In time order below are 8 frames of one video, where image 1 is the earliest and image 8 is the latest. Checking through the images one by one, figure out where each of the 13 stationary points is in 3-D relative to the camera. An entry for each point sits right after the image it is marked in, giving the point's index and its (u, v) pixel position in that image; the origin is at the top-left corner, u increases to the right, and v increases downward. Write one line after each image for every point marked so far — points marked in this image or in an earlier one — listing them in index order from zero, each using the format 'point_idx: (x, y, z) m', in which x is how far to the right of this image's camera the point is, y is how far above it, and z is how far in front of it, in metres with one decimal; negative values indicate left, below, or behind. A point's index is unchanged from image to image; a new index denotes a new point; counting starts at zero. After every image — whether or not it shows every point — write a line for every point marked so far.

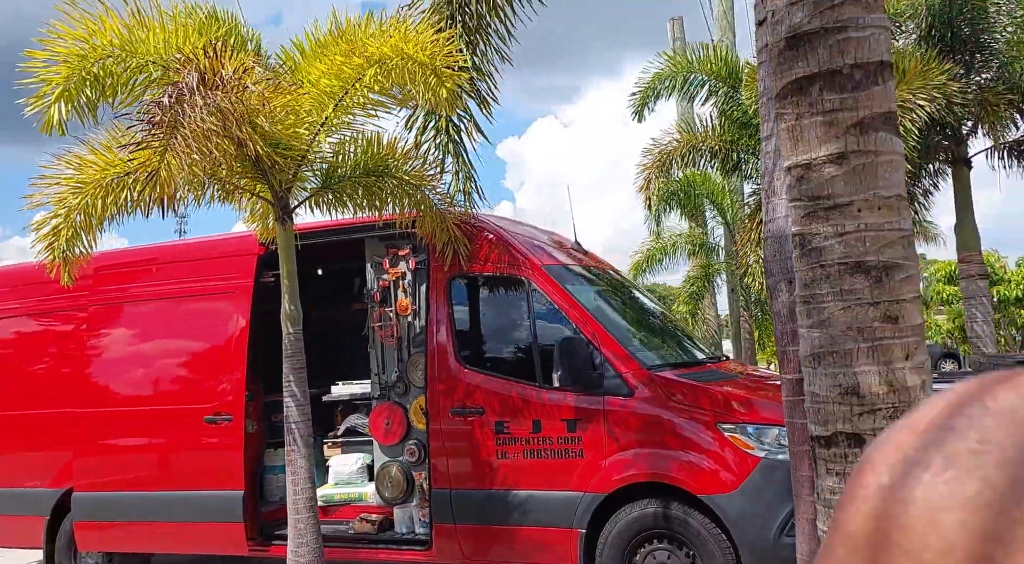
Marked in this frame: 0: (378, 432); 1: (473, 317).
0: (-0.8, -1.1, +6.3) m
1: (-0.2, -0.2, +6.1) m
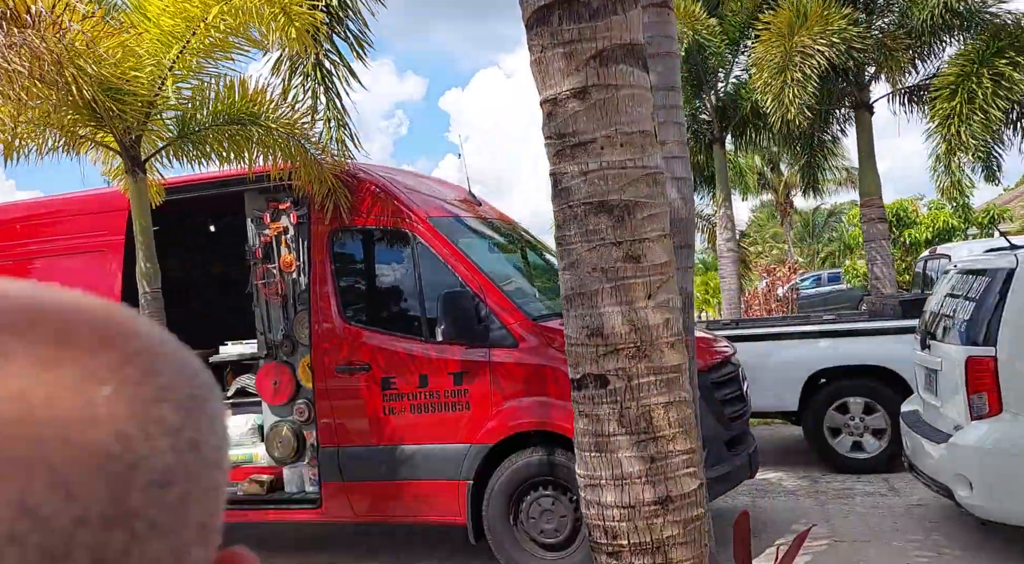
0: (-1.6, -0.8, +6.2) m
1: (-1.0, +0.1, +6.0) m
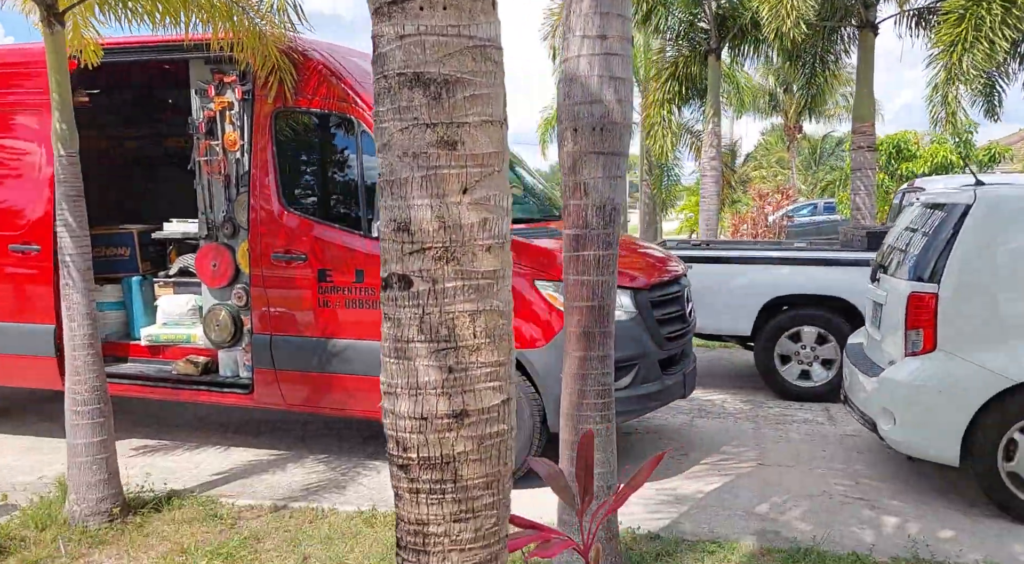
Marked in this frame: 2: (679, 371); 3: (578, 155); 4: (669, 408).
0: (-2.0, 0.0, +6.0) m
1: (-1.4, +0.8, +5.7) m
2: (+1.1, -0.6, +5.5) m
3: (+0.3, +0.5, +3.6) m
4: (+1.3, -1.0, +7.0) m
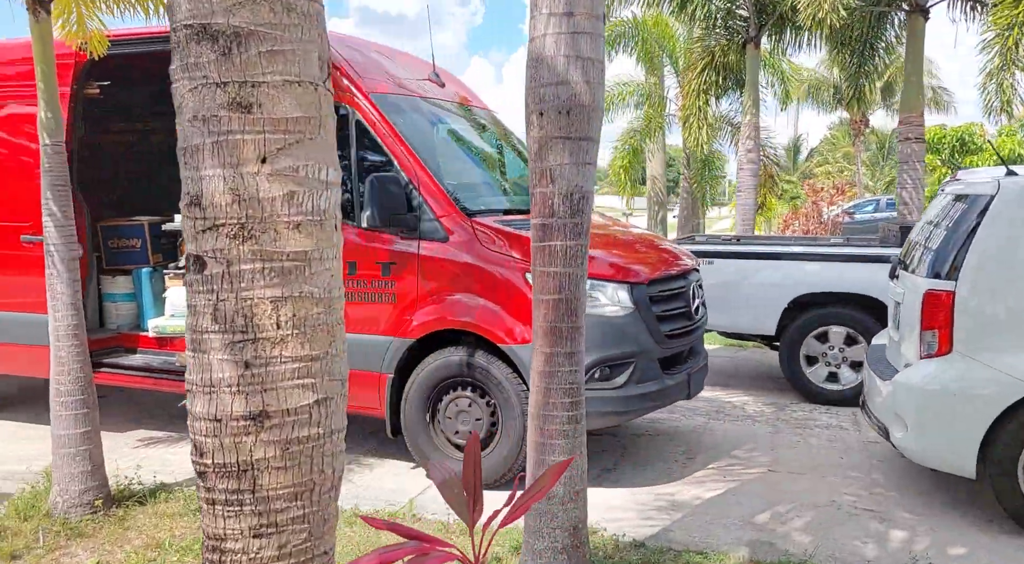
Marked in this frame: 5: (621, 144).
0: (-2.0, +0.1, +5.9) m
1: (-1.4, +0.9, +5.6) m
2: (+1.0, -0.5, +5.2) m
3: (+0.1, +0.5, +3.3) m
4: (+1.3, -1.0, +6.7) m
5: (+1.5, +2.0, +12.4) m
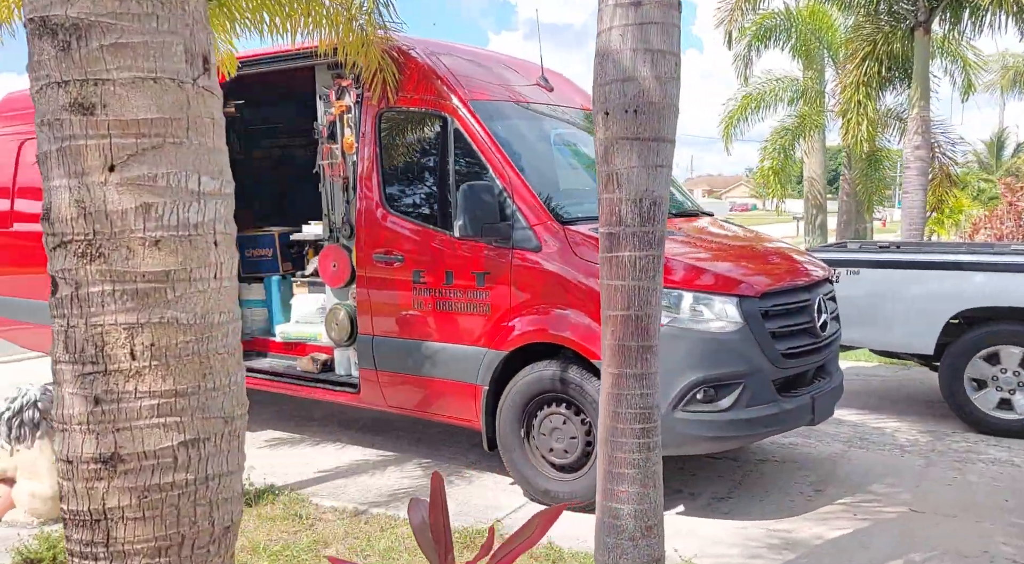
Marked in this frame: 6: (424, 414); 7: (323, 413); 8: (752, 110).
0: (-1.3, +0.1, +6.0) m
1: (-0.7, +0.8, +5.6) m
2: (+1.6, -0.6, +4.7) m
3: (+0.3, +0.5, +3.0) m
4: (+2.2, -1.1, +6.1) m
5: (+3.5, +1.9, +11.7) m
6: (-0.5, -0.8, +5.4) m
7: (-1.5, -1.0, +7.0) m
8: (+3.3, +2.3, +11.9) m
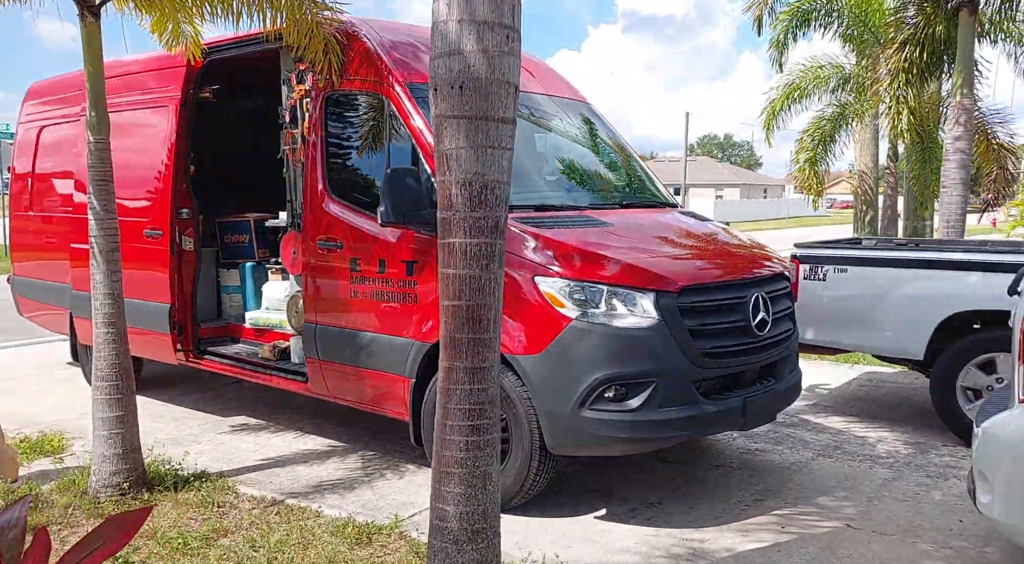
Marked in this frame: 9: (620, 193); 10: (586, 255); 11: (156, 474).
0: (-1.5, +0.1, +5.9) m
1: (-1.0, +0.9, +5.4) m
2: (+1.1, -0.6, +4.4) m
3: (-0.2, +0.5, +2.8) m
4: (+1.9, -1.0, +5.6) m
5: (+3.8, +1.9, +11.1) m
6: (-0.9, -0.7, +5.3) m
7: (-1.7, -0.9, +7.0) m
8: (+3.6, +2.3, +11.3) m
9: (+0.7, +0.6, +5.9) m
10: (+0.4, +0.1, +4.2) m
11: (-2.0, -1.1, +4.9) m
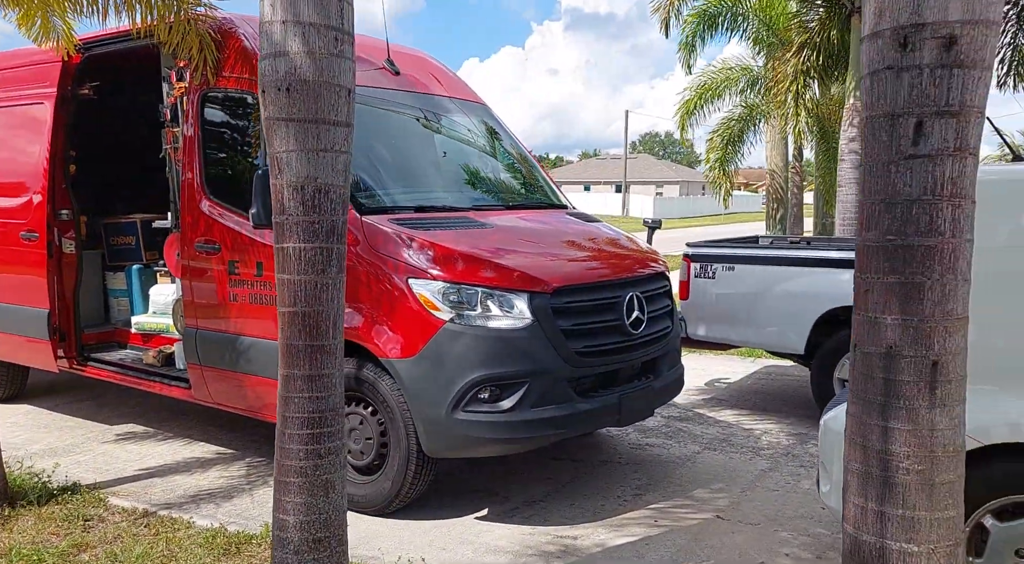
0: (-2.3, +0.1, +5.8) m
1: (-1.7, +0.9, +5.3) m
2: (+0.5, -0.6, +4.4) m
3: (-0.8, +0.5, +2.8) m
4: (+1.2, -1.0, +5.7) m
5: (+2.7, +1.9, +11.3) m
6: (-1.6, -0.8, +5.2) m
7: (-2.5, -1.0, +6.8) m
8: (+2.5, +2.4, +11.5) m
9: (0.0, +0.6, +5.9) m
10: (-0.3, +0.1, +4.2) m
11: (-2.6, -1.1, +4.7) m
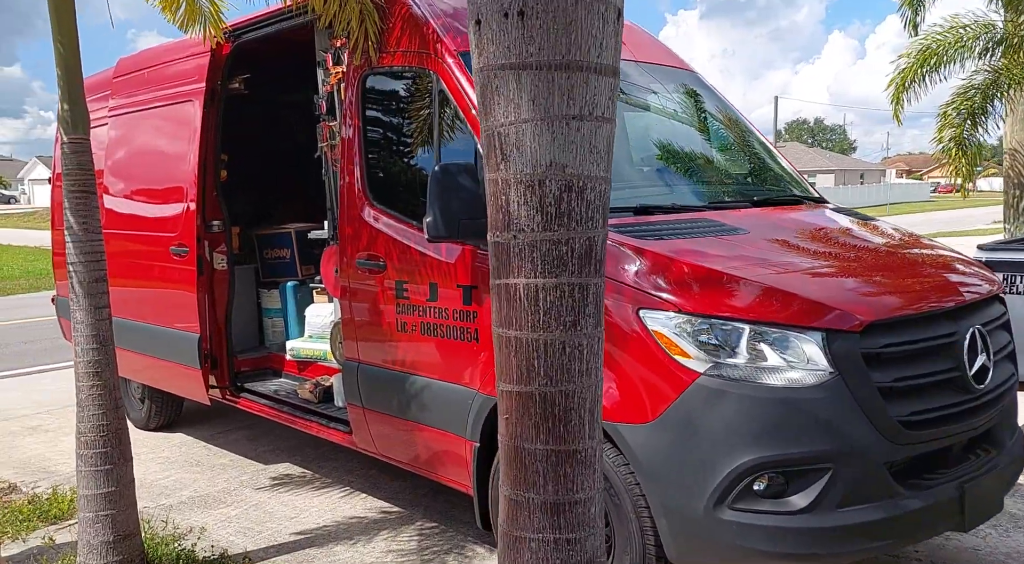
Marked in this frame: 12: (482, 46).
0: (-1.0, 0.0, +4.8) m
1: (-0.6, +0.8, +4.3) m
2: (+1.5, -0.7, +3.0) m
3: (0.0, +0.4, +1.6) m
4: (+2.4, -1.1, +4.2) m
5: (+4.8, +1.9, +9.4) m
6: (-0.4, -0.9, +4.2) m
7: (-1.1, -1.1, +5.9) m
8: (+4.6, +2.4, +9.6) m
9: (+1.2, +0.5, +4.6) m
10: (+0.7, 0.0, +2.9) m
11: (-1.6, -1.2, +3.9) m
12: (0.0, +0.4, +1.6) m
